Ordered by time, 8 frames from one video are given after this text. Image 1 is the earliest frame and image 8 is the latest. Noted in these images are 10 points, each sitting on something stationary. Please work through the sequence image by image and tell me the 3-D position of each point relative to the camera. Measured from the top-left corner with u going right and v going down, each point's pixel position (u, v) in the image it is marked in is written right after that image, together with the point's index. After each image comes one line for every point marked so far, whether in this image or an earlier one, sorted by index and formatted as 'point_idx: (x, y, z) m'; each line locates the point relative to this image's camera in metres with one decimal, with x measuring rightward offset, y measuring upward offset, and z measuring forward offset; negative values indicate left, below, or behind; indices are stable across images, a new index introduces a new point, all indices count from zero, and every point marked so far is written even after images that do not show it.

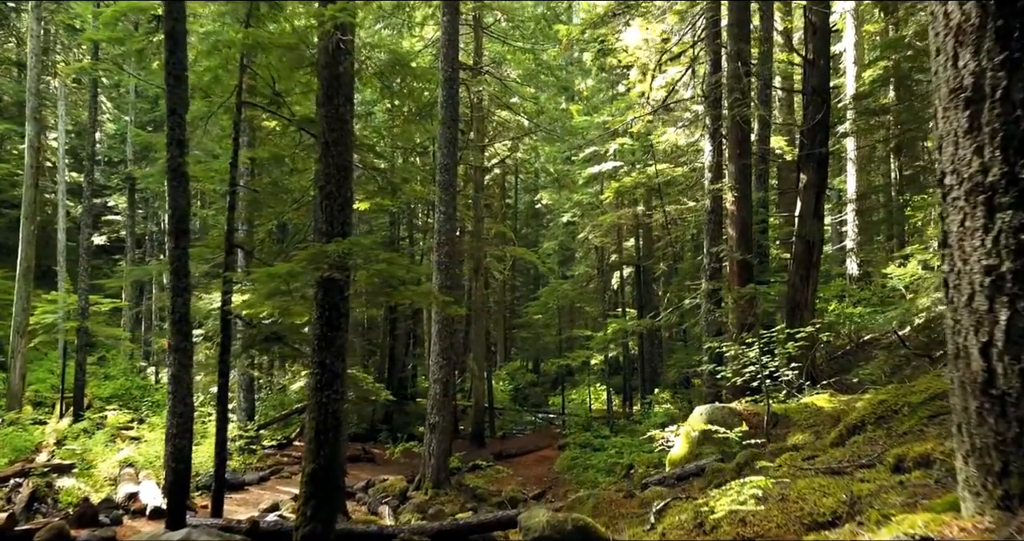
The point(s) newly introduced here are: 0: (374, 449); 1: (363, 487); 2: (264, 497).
0: (-3.2, -4.2, +17.0) m
1: (-2.7, -3.9, +13.1) m
2: (-4.1, -3.7, +11.9) m
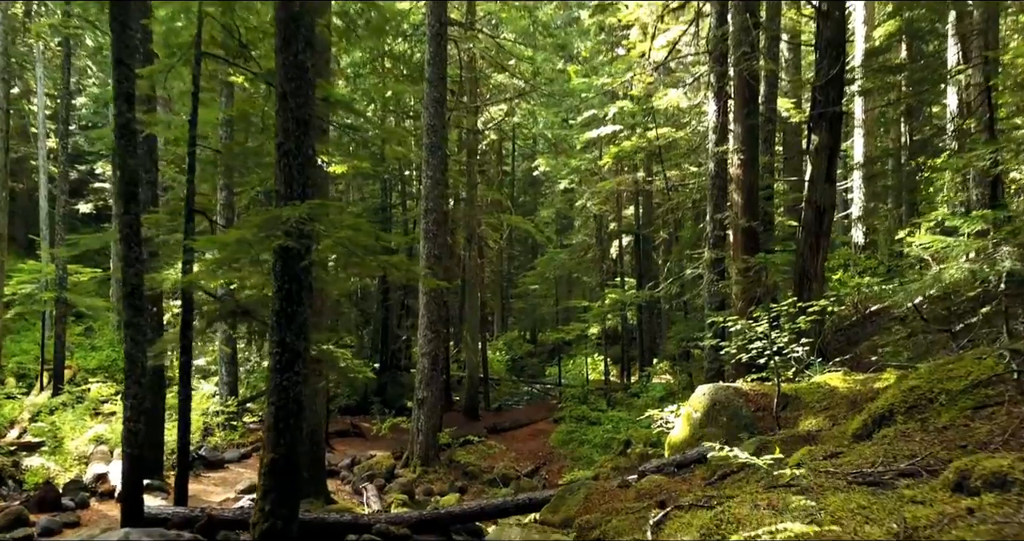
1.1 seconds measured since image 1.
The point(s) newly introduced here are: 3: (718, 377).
0: (-3.4, -3.5, +16.5) m
1: (-2.8, -3.3, +12.5) m
2: (-4.2, -3.2, +11.4) m
3: (+3.0, -1.6, +10.7) m
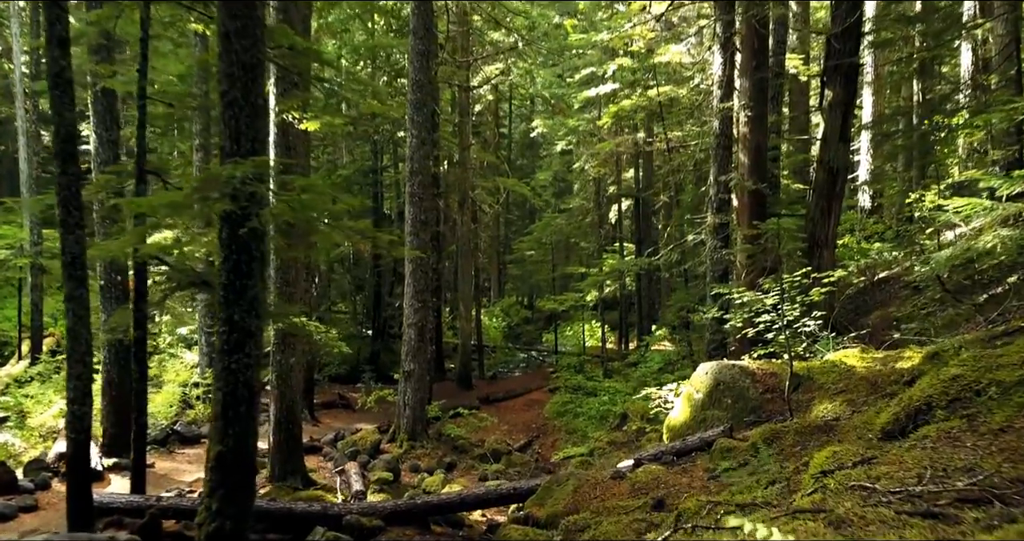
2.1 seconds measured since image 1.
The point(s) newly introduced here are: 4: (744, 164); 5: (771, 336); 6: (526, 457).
0: (-3.5, -2.7, +16.0) m
1: (-3.0, -2.8, +12.0) m
2: (-4.4, -2.7, +10.8) m
3: (+2.9, -1.1, +10.1) m
4: (+3.2, +1.5, +10.1) m
5: (+2.5, -0.6, +7.0) m
6: (+0.2, -3.1, +12.3) m
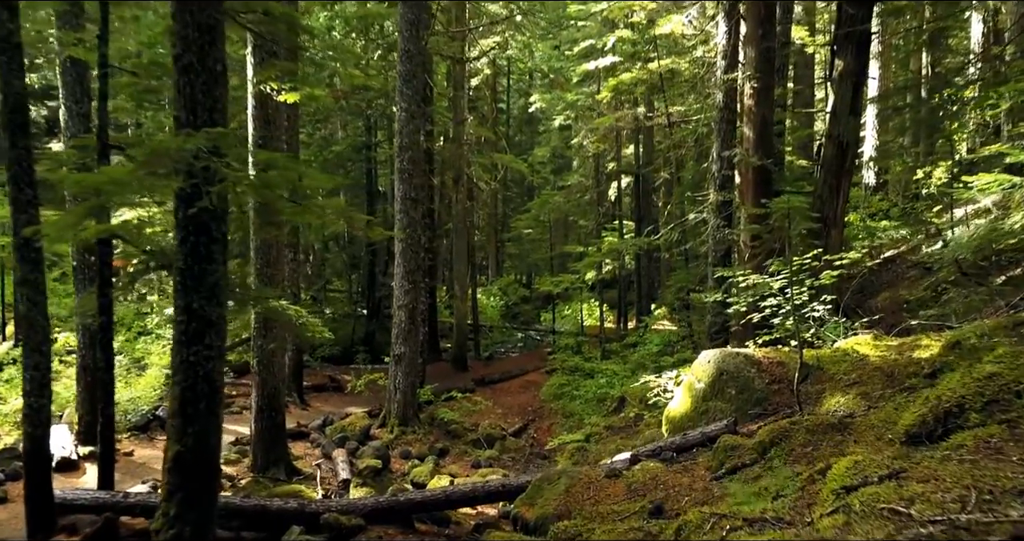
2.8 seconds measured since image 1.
0: (-3.6, -2.3, +15.6) m
1: (-3.1, -2.5, +11.6) m
2: (-4.4, -2.4, +10.5) m
3: (+2.8, -0.8, +9.7) m
4: (+3.1, +1.7, +9.6) m
5: (+2.4, -0.5, +6.6) m
6: (+0.1, -2.8, +12.0) m
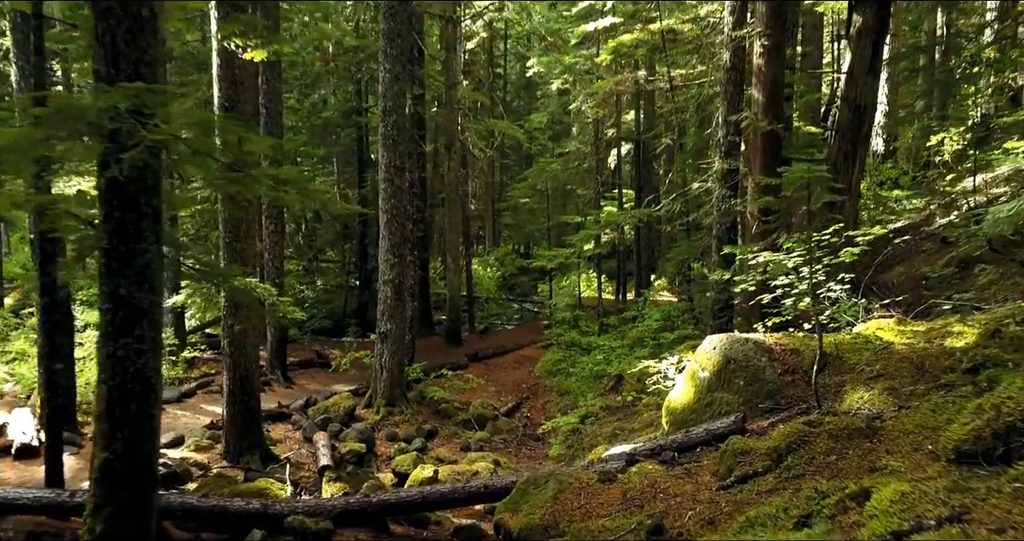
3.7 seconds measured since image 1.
0: (-3.7, -1.7, +15.1) m
1: (-3.2, -2.0, +11.1) m
2: (-4.6, -2.1, +9.9) m
3: (+2.7, -0.5, +9.1) m
4: (+3.0, +2.0, +8.9) m
5: (+2.3, -0.3, +5.9) m
6: (0.0, -2.4, +11.4) m
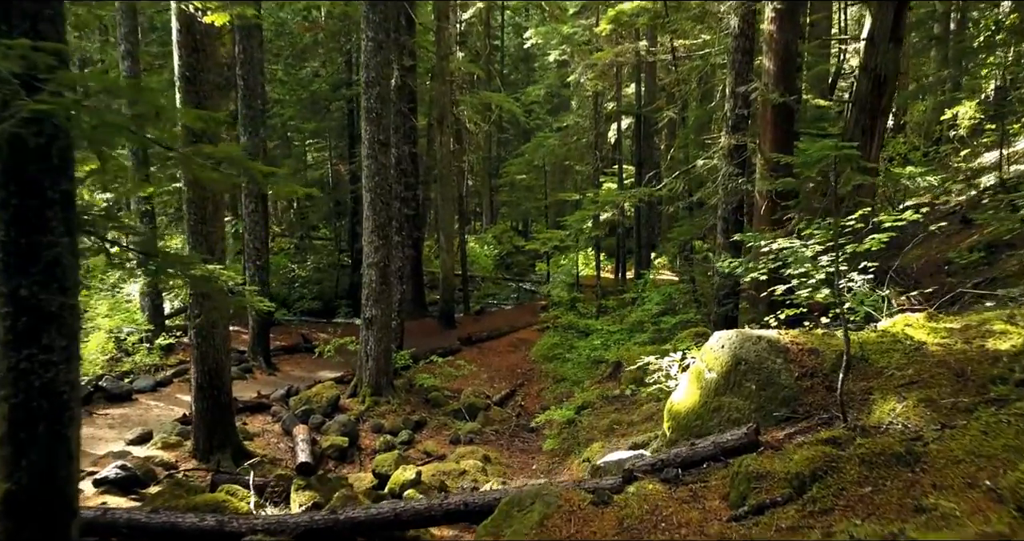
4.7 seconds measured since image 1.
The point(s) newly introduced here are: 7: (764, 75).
0: (-3.9, -1.3, +14.5) m
1: (-3.3, -1.8, +10.5) m
2: (-4.7, -1.9, +9.4) m
3: (+2.6, -0.3, +8.5) m
4: (+2.9, +2.2, +8.2) m
5: (+2.2, -0.2, +5.3) m
6: (-0.1, -2.1, +10.9) m
7: (+2.9, +2.2, +8.3) m
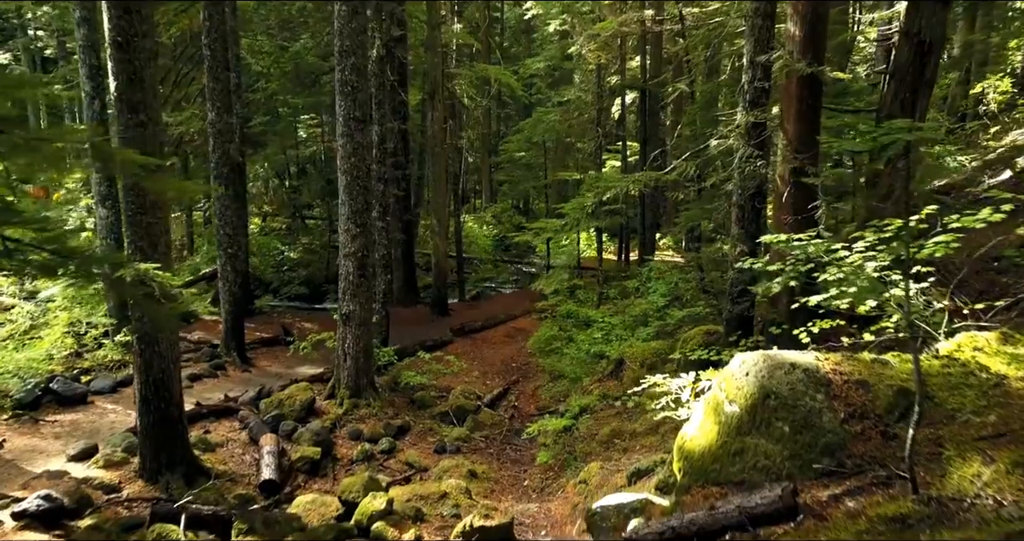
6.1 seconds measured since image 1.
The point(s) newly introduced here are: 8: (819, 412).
0: (-3.9, -1.0, +13.6) m
1: (-3.4, -1.6, +9.7) m
2: (-4.8, -1.8, +8.5) m
3: (+2.5, -0.3, +7.5) m
4: (+2.8, +2.3, +7.1) m
5: (+2.0, -0.2, +4.4) m
6: (-0.2, -2.0, +10.0) m
7: (+2.7, +2.3, +7.3) m
8: (+1.6, -0.7, +3.8) m
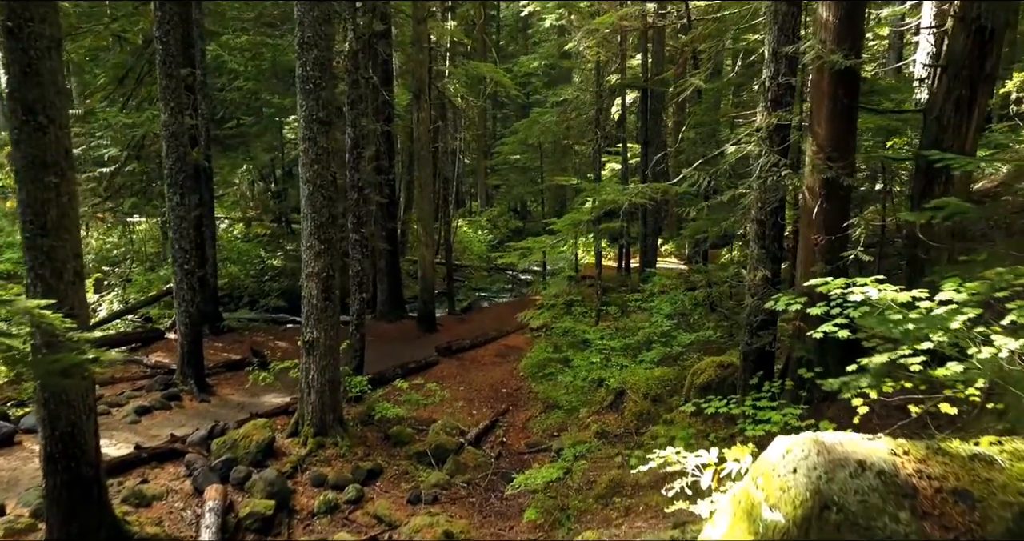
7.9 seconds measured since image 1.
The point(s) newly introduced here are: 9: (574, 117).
0: (-4.1, -1.3, +12.5) m
1: (-3.6, -1.9, +8.6) m
2: (-4.9, -2.0, +7.4) m
3: (+2.3, -0.5, +6.4) m
4: (+2.6, +2.0, +6.0) m
5: (+1.9, -0.5, +3.3) m
6: (-0.3, -2.2, +8.9) m
7: (+2.6, +2.0, +6.2) m
8: (+1.4, -1.0, +2.7) m
9: (+1.6, +4.1, +19.1) m
